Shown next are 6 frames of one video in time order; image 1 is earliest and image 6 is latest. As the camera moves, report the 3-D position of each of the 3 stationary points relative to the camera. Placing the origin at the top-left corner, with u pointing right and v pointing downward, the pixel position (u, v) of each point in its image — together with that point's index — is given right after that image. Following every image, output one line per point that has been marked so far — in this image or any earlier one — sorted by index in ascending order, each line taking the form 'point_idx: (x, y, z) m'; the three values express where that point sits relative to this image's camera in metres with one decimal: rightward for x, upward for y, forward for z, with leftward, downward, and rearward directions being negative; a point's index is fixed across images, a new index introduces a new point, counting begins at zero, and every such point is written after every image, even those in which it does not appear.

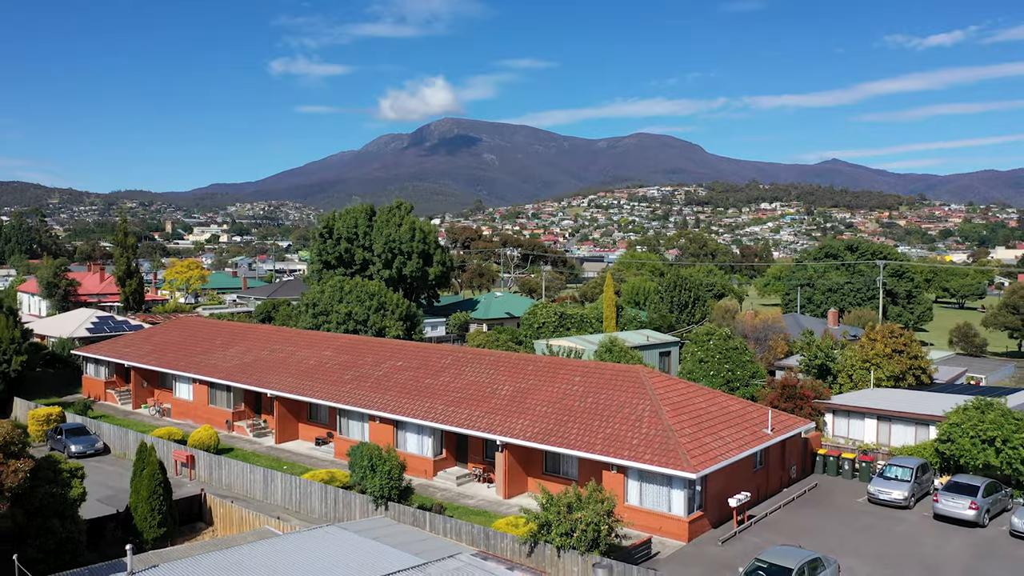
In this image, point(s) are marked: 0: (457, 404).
0: (-0.2, -0.2, +2.3) m
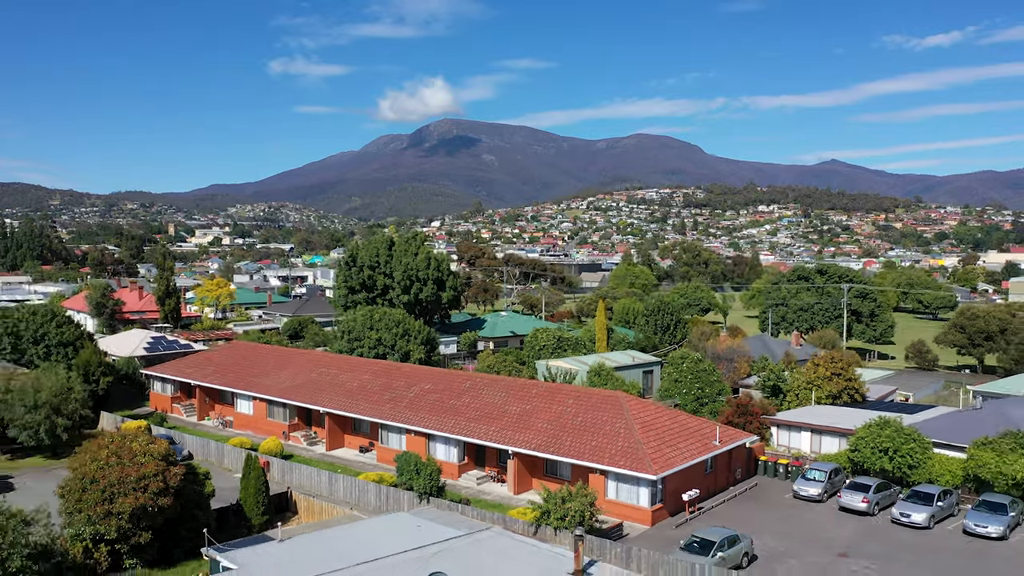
0: (-0.2, -0.4, +2.7) m
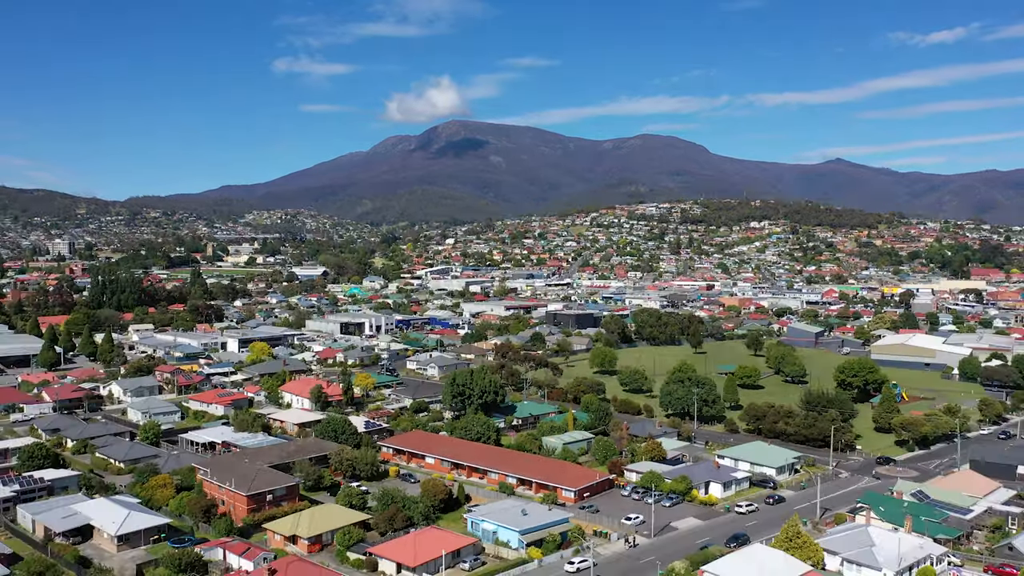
0: (0.0, -1.6, +7.4) m
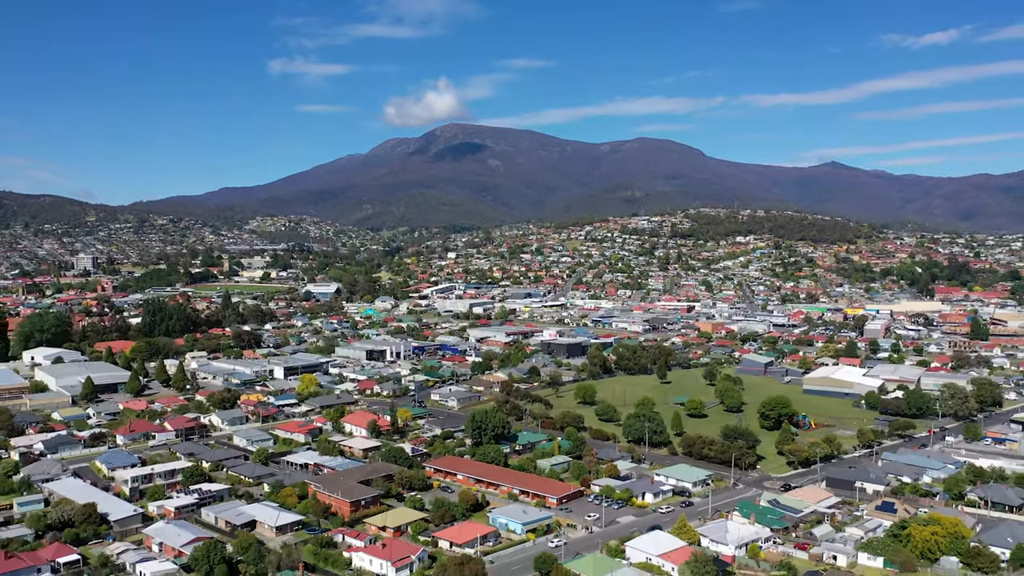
0: (+0.1, -2.6, +11.0) m
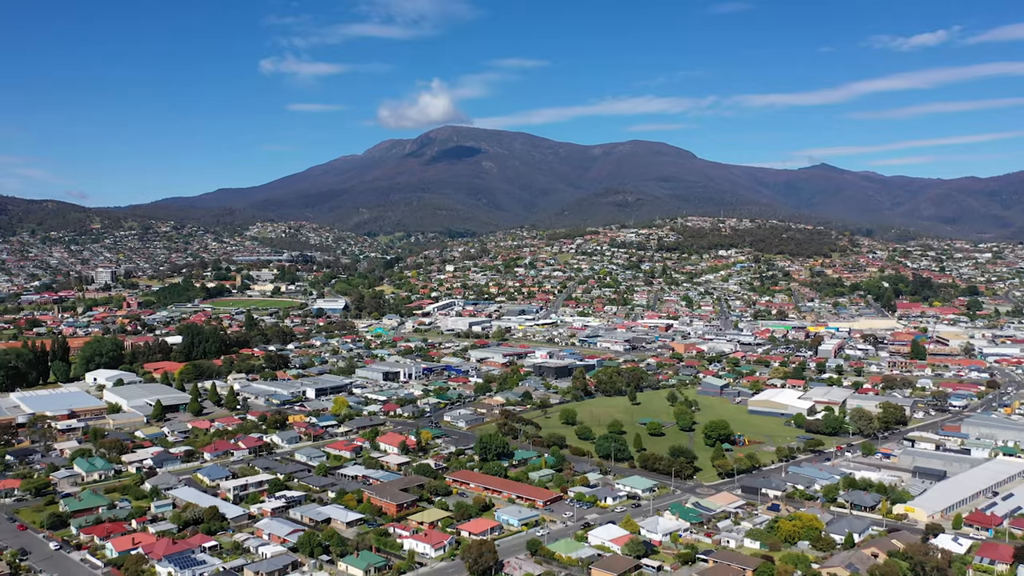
0: (+0.1, -3.7, +15.0) m
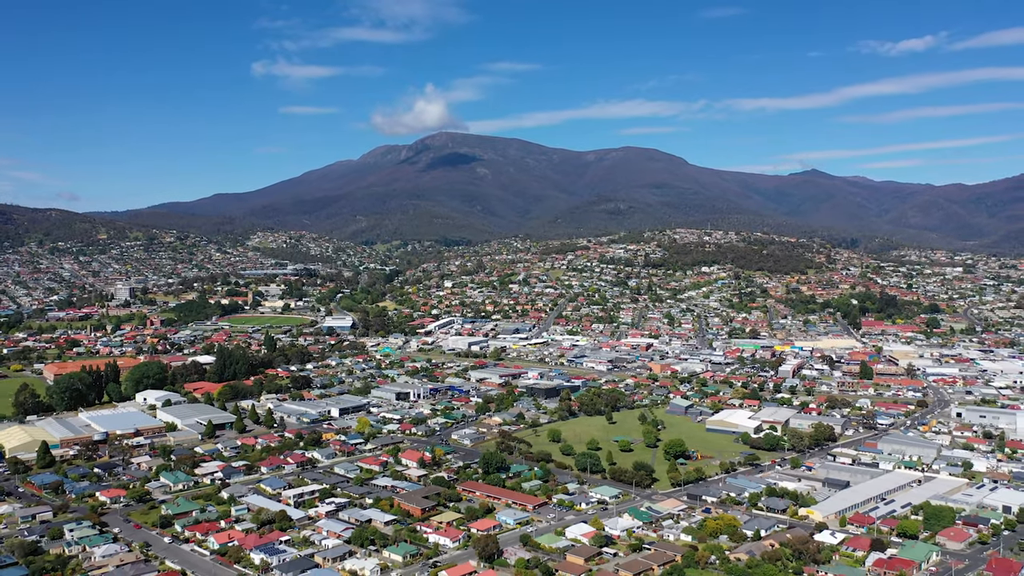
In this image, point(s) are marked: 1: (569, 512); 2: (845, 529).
0: (0.0, -4.9, +19.3) m
1: (+1.3, -5.1, +18.3) m
2: (+7.2, -5.2, +17.2) m
